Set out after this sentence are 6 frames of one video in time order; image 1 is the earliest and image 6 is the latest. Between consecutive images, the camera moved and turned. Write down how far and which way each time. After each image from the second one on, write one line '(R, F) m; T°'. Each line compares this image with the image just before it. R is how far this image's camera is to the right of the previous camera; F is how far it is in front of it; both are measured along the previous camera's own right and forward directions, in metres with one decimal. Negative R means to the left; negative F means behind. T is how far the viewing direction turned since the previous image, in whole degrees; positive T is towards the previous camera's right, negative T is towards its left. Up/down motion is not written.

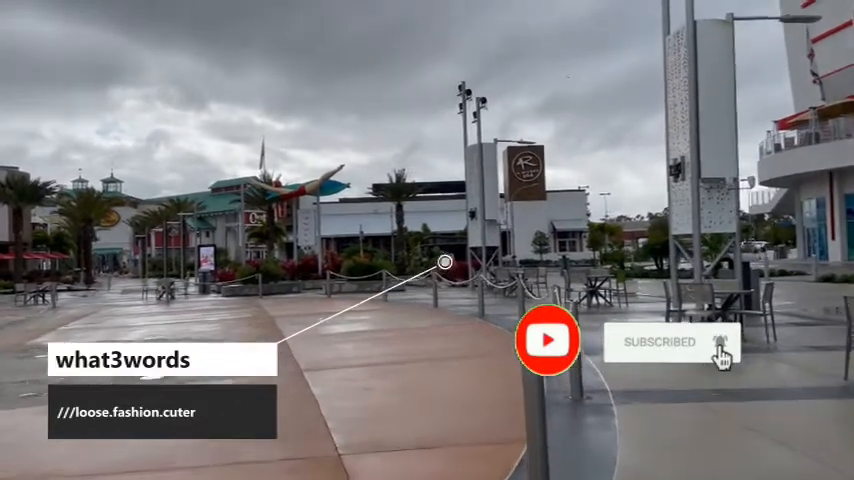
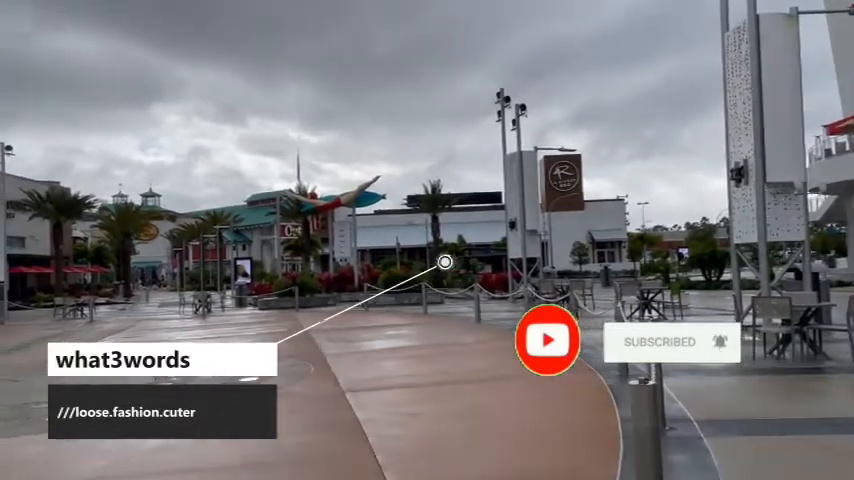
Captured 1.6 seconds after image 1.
(-0.2, +0.8) m; -2°
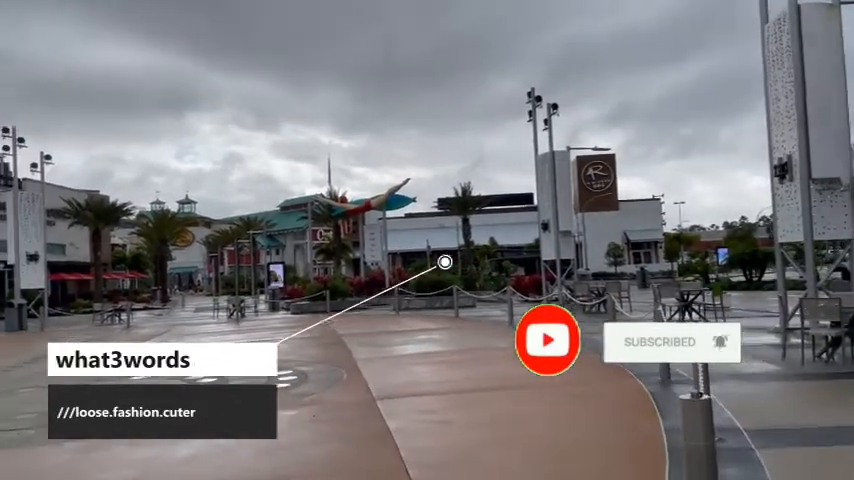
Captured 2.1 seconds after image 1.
(0.0, +0.3) m; -2°
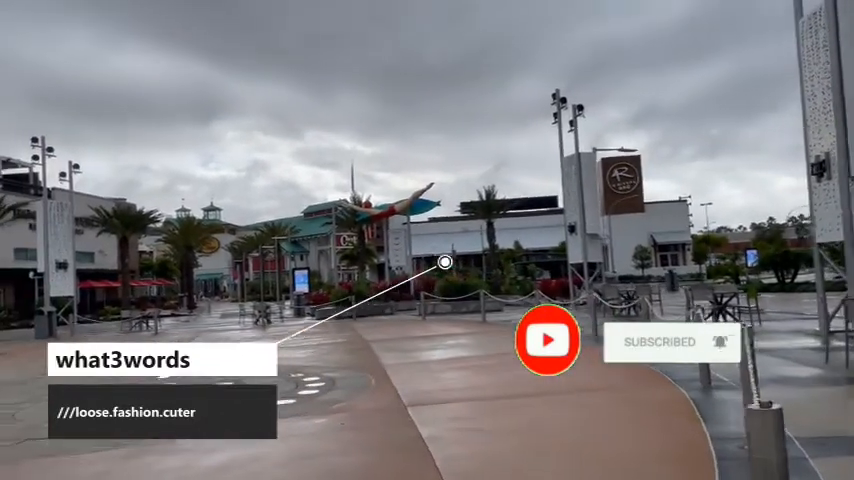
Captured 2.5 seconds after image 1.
(-0.1, +0.2) m; -2°
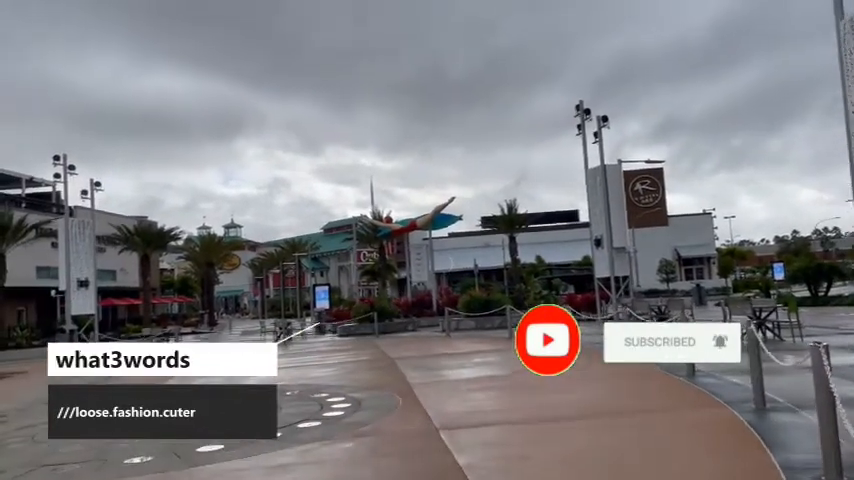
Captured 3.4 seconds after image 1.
(-0.2, +0.5) m; -1°
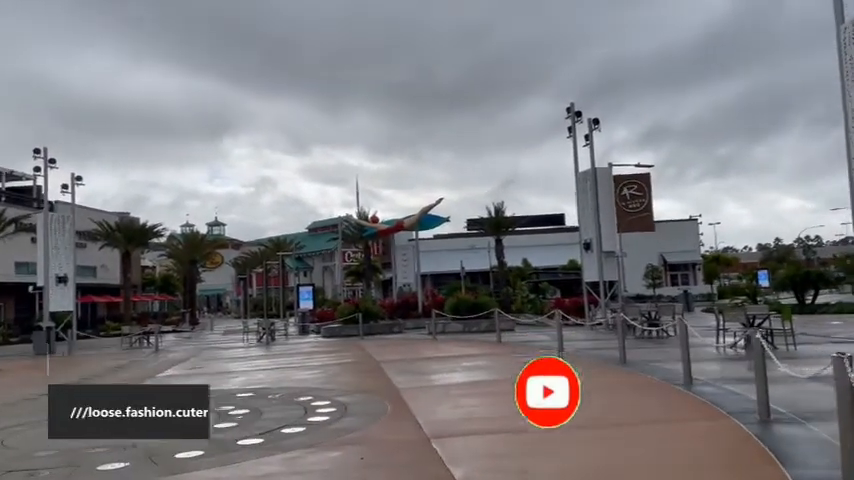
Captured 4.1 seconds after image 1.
(-0.1, +0.4) m; +1°
